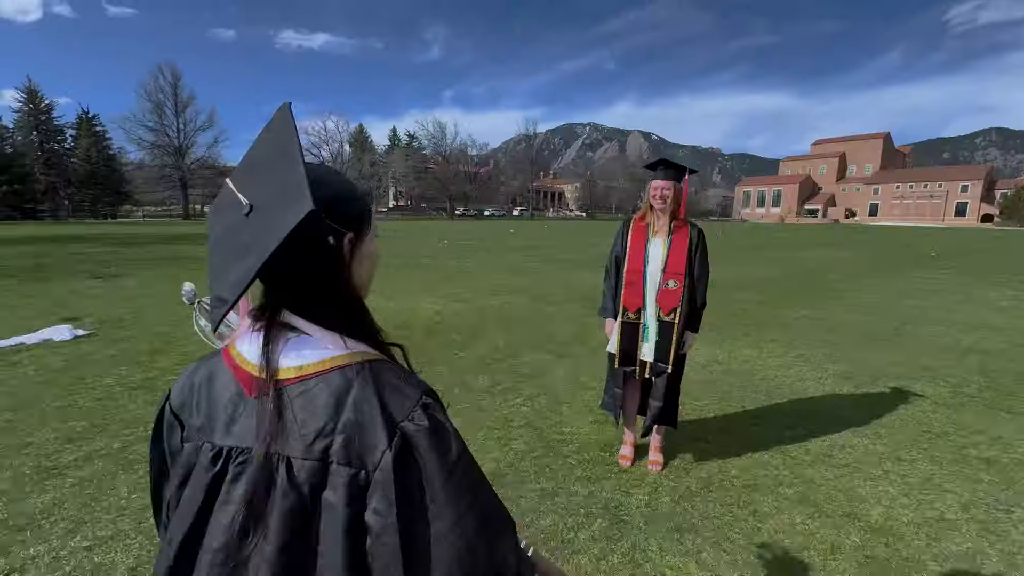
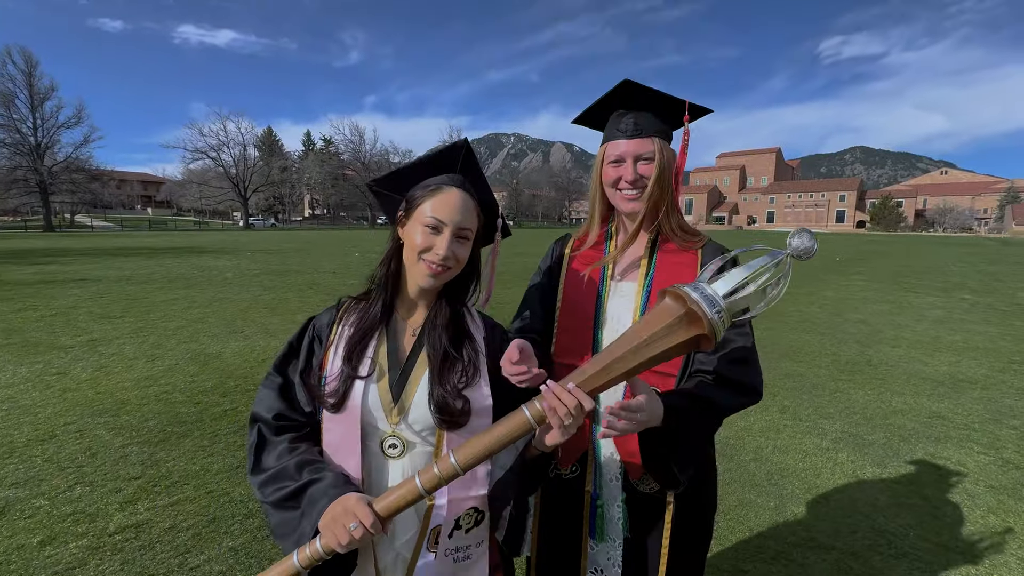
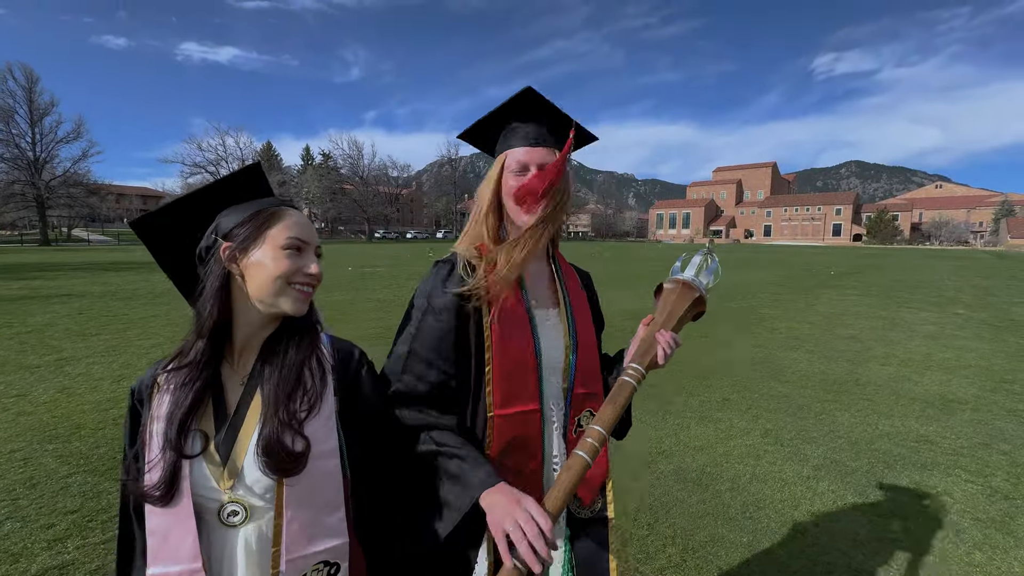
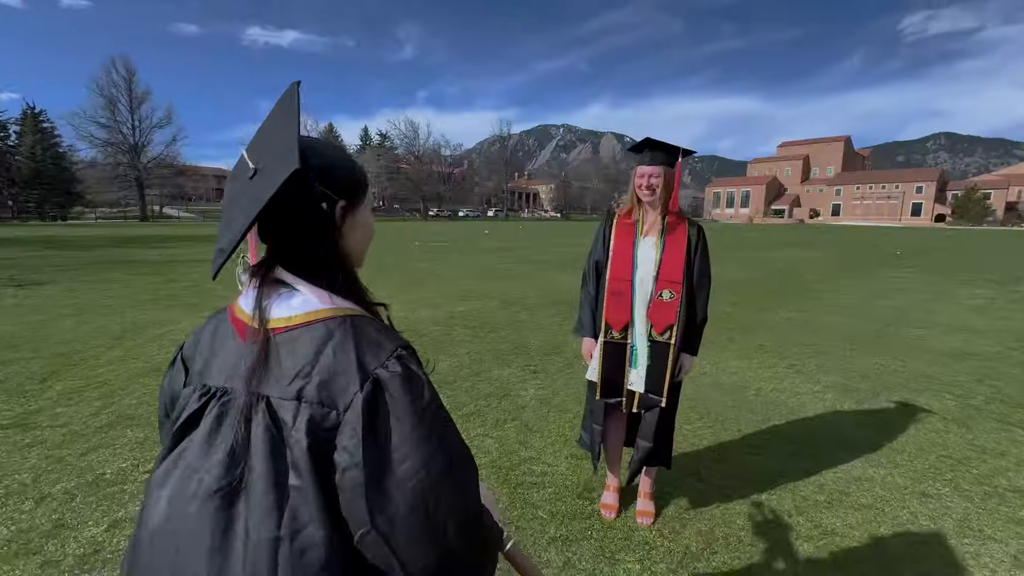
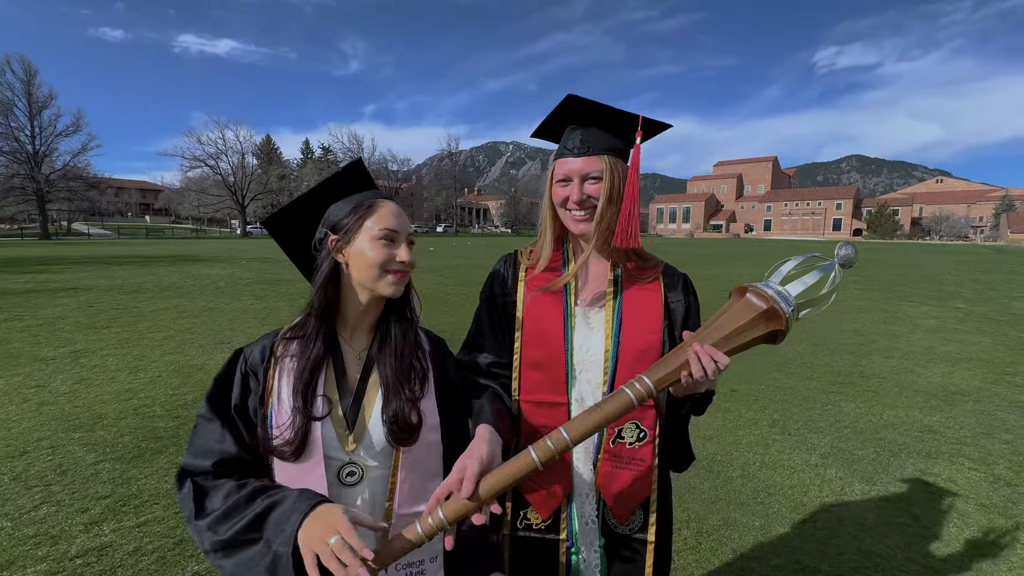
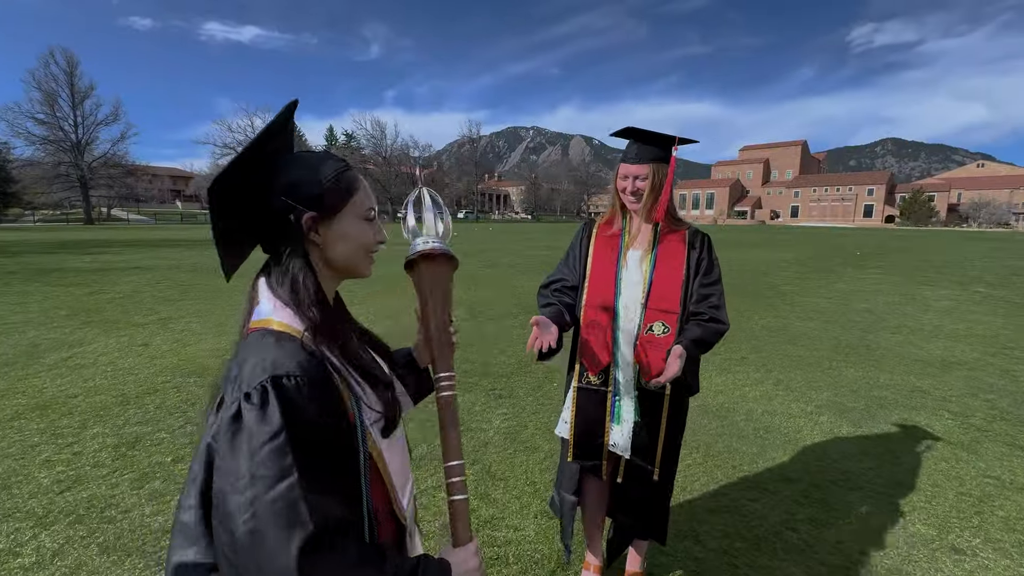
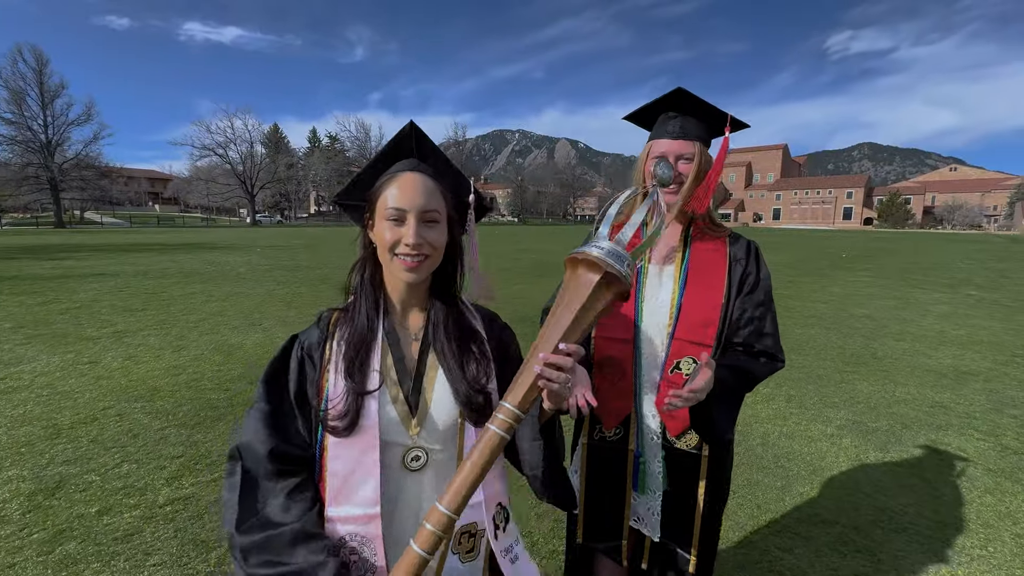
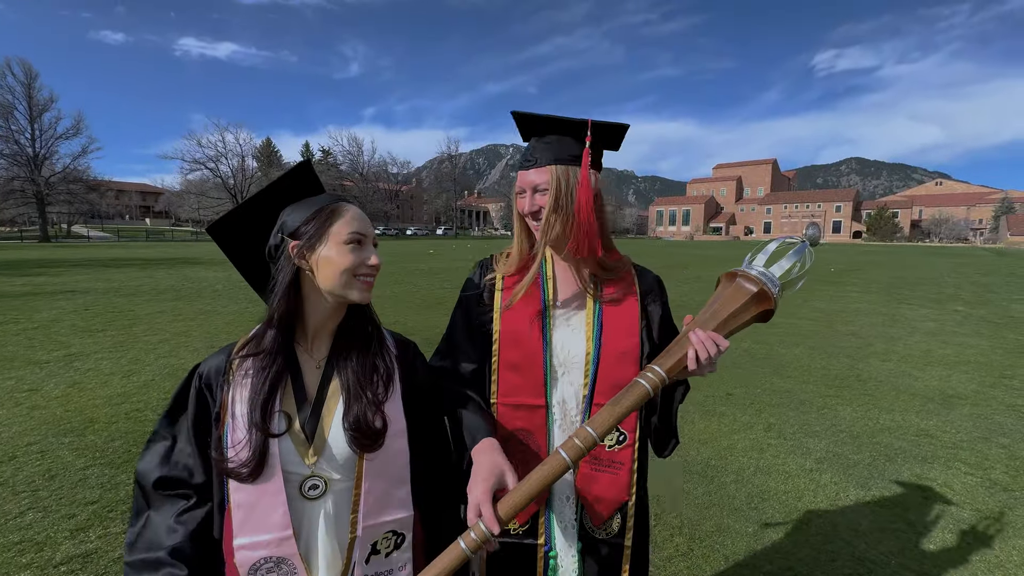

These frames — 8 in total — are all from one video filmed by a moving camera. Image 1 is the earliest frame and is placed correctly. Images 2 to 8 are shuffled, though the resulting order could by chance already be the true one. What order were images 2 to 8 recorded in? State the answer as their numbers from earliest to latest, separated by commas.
4, 6, 7, 2, 5, 8, 3
